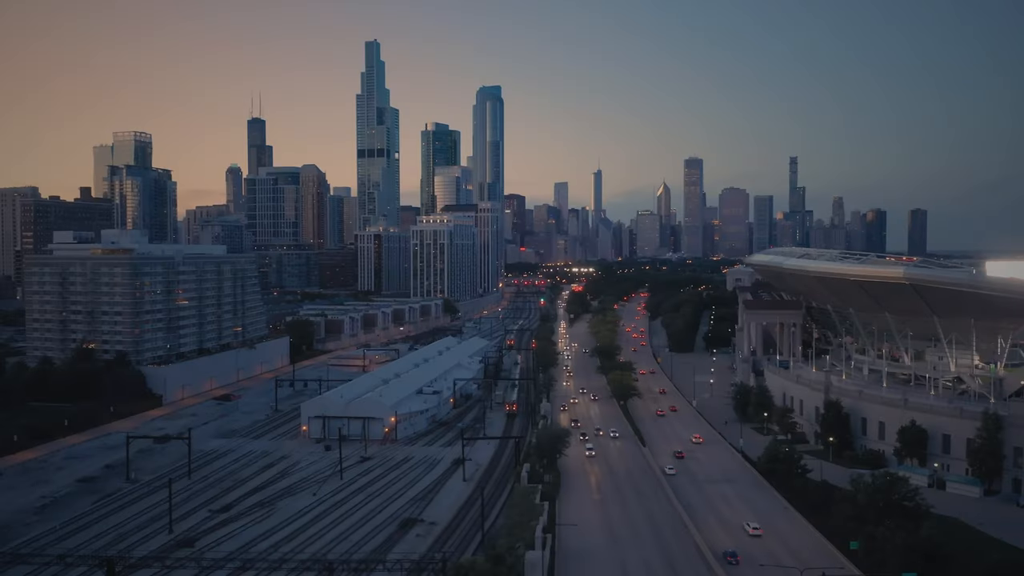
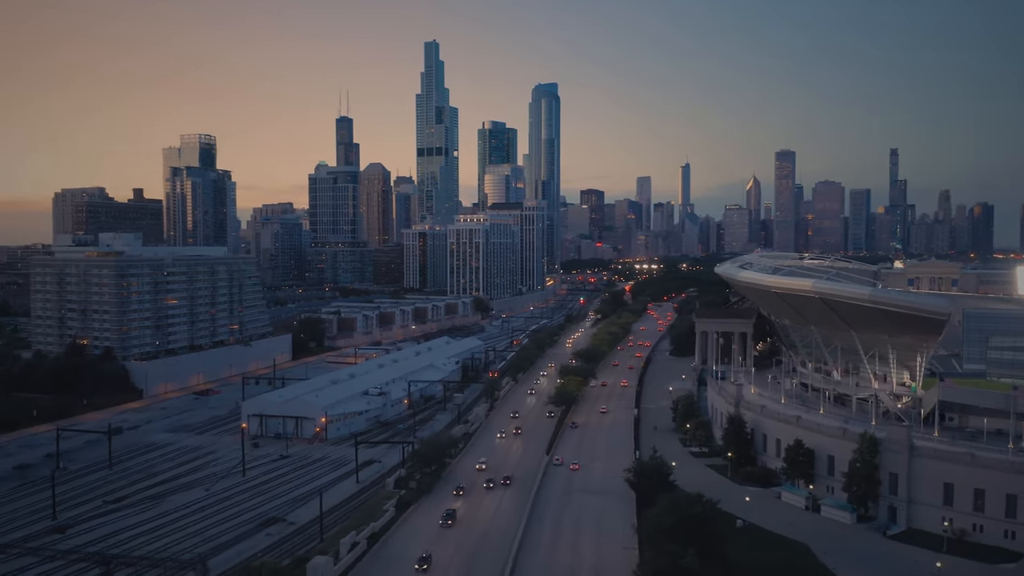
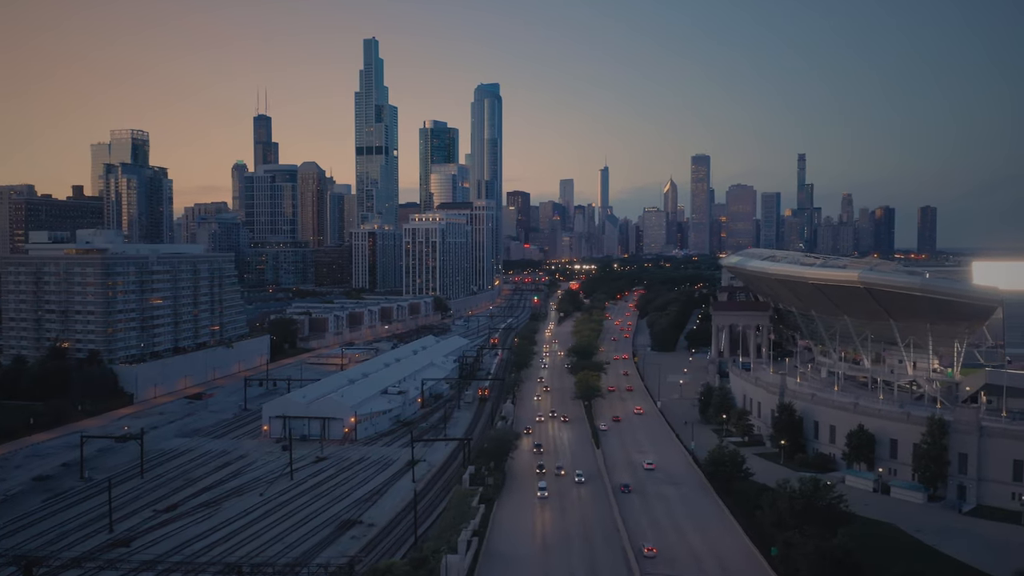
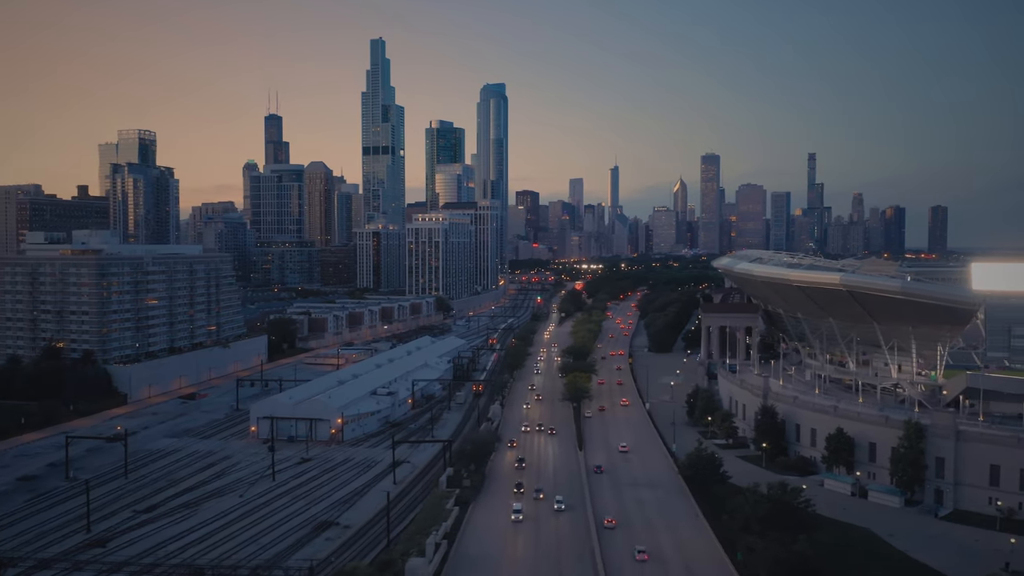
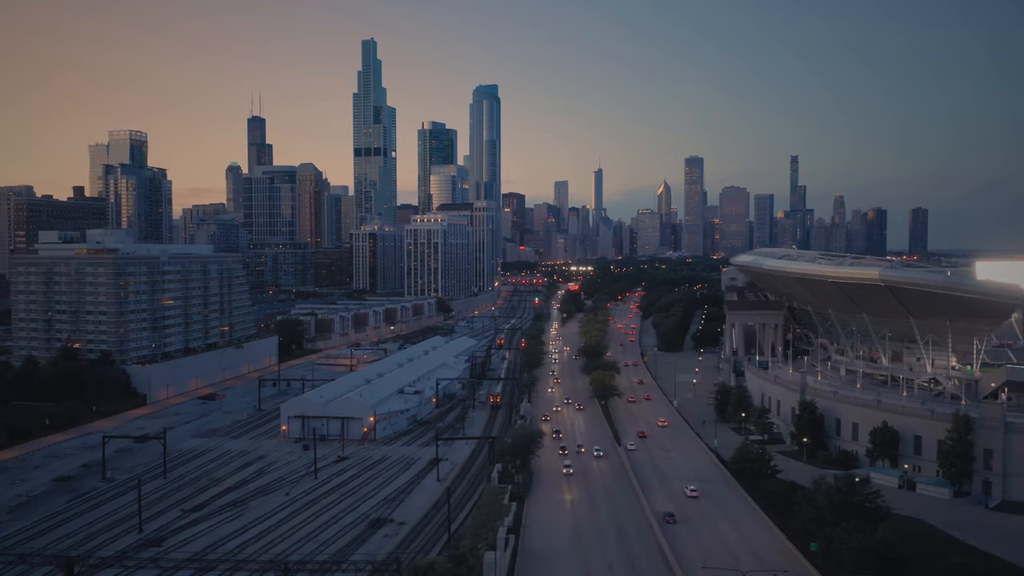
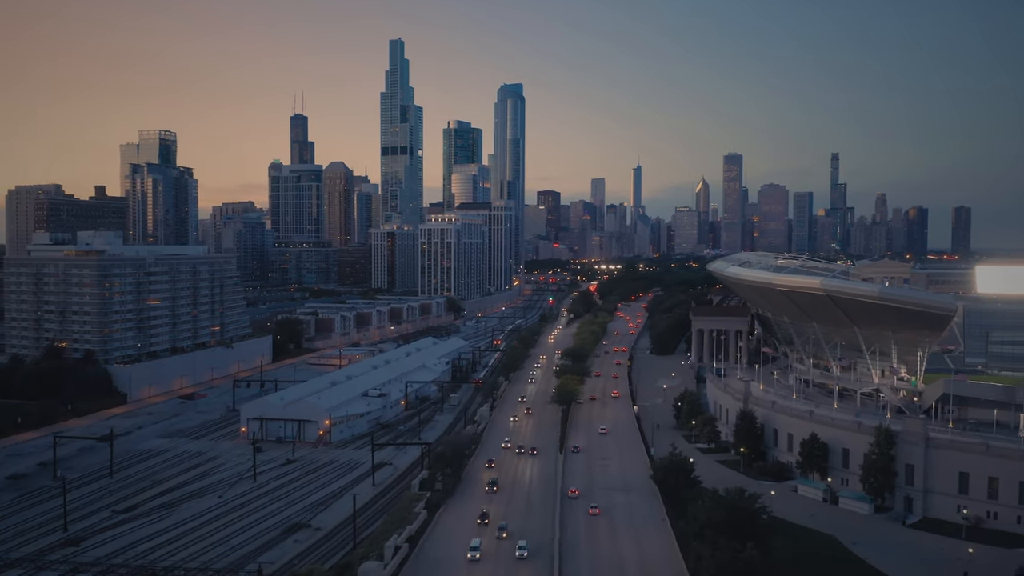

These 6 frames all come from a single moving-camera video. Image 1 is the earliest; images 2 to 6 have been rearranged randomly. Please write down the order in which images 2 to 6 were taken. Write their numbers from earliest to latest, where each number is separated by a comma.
5, 3, 4, 6, 2
